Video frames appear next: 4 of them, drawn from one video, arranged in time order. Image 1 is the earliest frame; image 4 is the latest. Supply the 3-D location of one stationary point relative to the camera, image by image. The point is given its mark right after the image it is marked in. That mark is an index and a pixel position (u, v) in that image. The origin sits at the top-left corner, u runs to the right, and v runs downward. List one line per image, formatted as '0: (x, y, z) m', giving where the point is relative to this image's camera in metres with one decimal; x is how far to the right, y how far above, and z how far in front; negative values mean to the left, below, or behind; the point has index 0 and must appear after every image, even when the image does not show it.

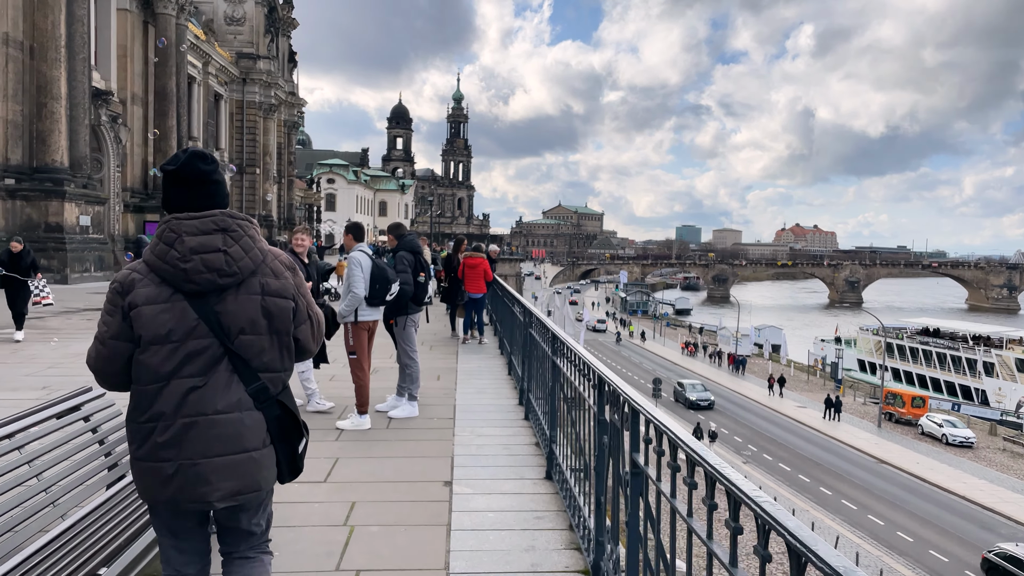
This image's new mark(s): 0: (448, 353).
0: (-0.7, -0.7, +8.0) m
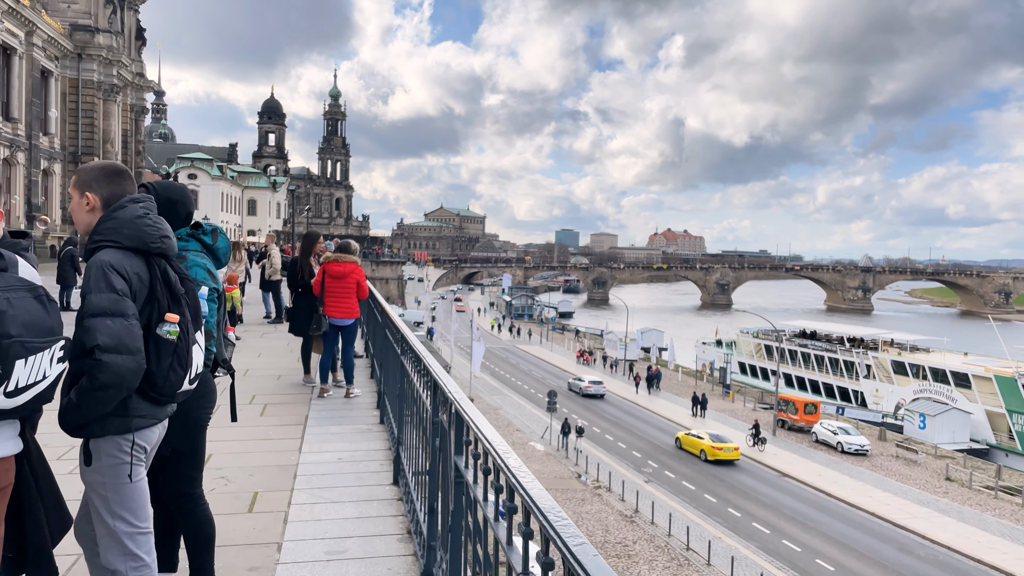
0: (-1.4, -0.9, +5.0) m
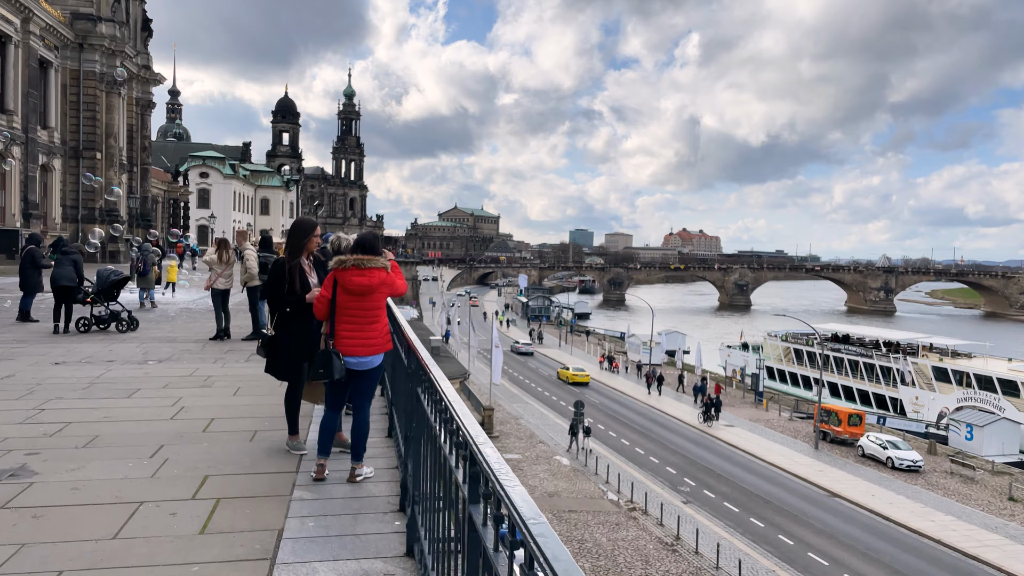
0: (-1.0, -0.9, +3.0) m
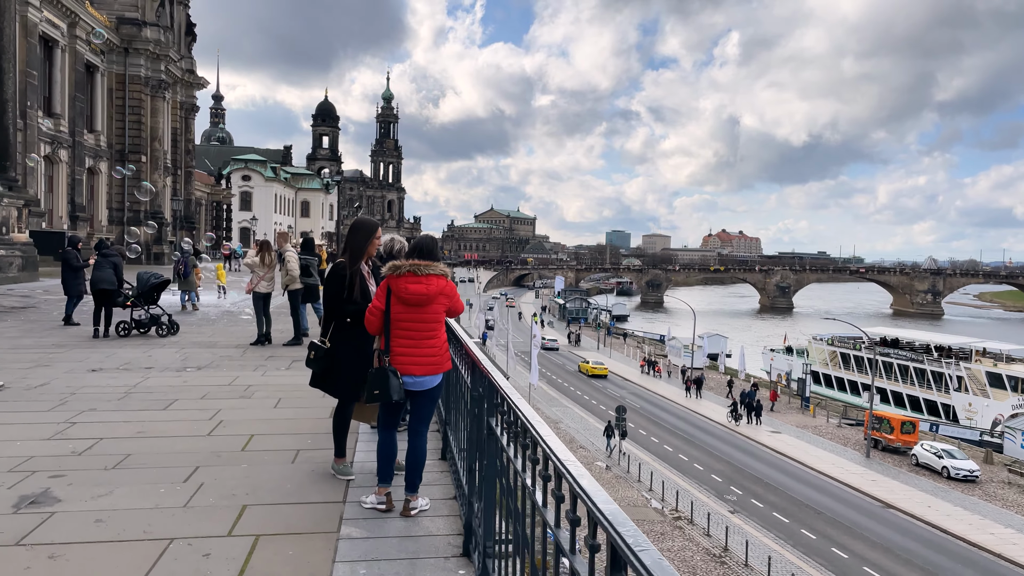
0: (-0.7, -1.0, +2.6) m
